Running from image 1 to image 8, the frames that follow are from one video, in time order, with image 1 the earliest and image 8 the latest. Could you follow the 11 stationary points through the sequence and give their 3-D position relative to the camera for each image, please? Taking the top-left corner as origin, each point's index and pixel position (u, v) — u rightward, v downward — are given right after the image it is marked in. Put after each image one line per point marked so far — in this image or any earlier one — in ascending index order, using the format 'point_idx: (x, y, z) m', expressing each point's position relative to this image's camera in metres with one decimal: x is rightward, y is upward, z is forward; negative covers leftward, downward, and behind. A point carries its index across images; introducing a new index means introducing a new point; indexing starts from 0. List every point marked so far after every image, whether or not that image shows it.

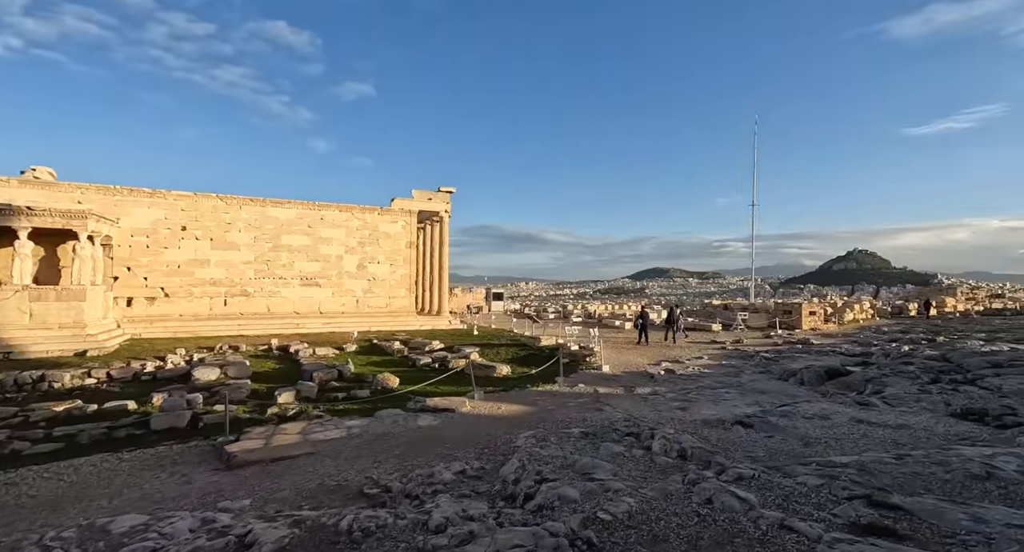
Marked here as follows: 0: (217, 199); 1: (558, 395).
0: (-11.6, +3.1, +20.0) m
1: (+0.7, -1.9, +8.1) m
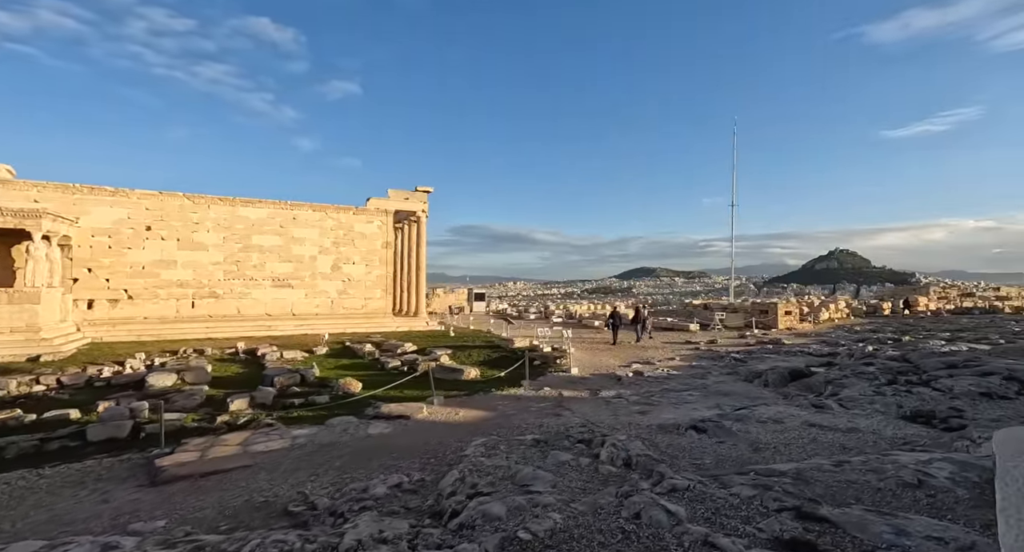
0: (-12.6, +3.0, +19.5) m
1: (+0.1, -1.9, +8.0) m
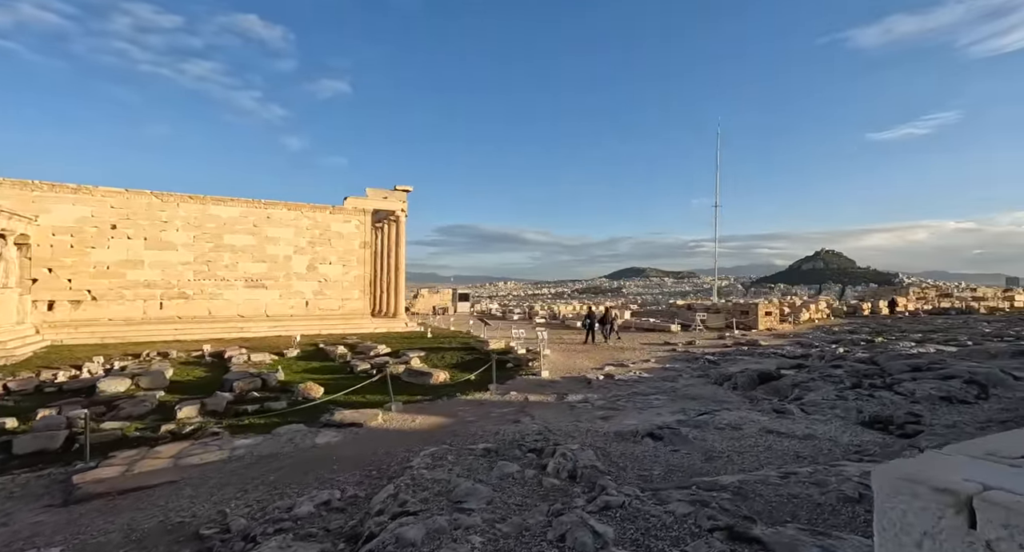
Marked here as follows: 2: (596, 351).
0: (-13.5, +3.0, +19.0) m
1: (-0.4, -2.0, +7.8) m
2: (+3.0, -2.6, +17.6) m
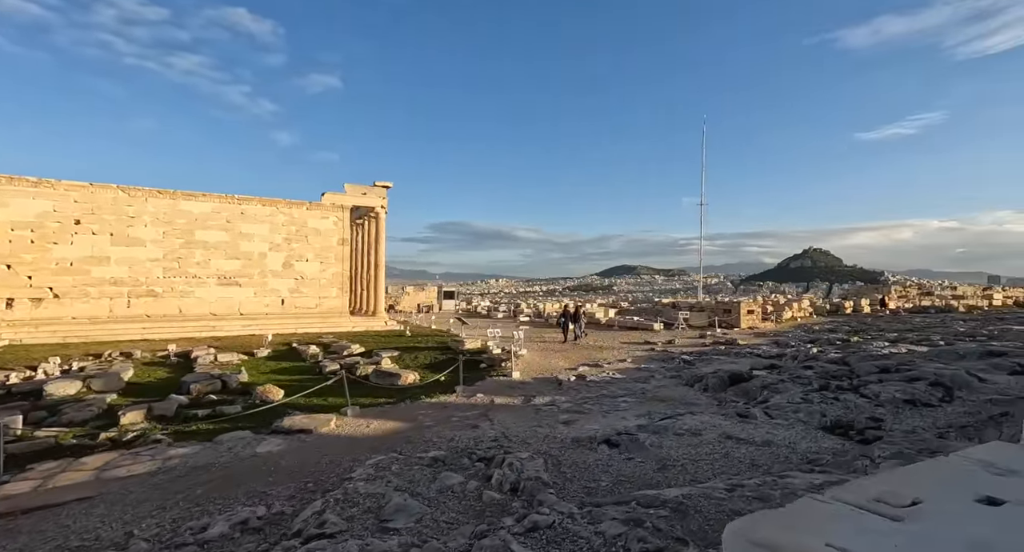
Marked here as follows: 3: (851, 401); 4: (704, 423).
0: (-14.3, +3.1, +18.4) m
1: (-1.0, -2.0, +7.6) m
2: (+2.2, -2.5, +17.4) m
3: (+4.4, -1.6, +6.6) m
4: (+2.2, -1.7, +5.9) m
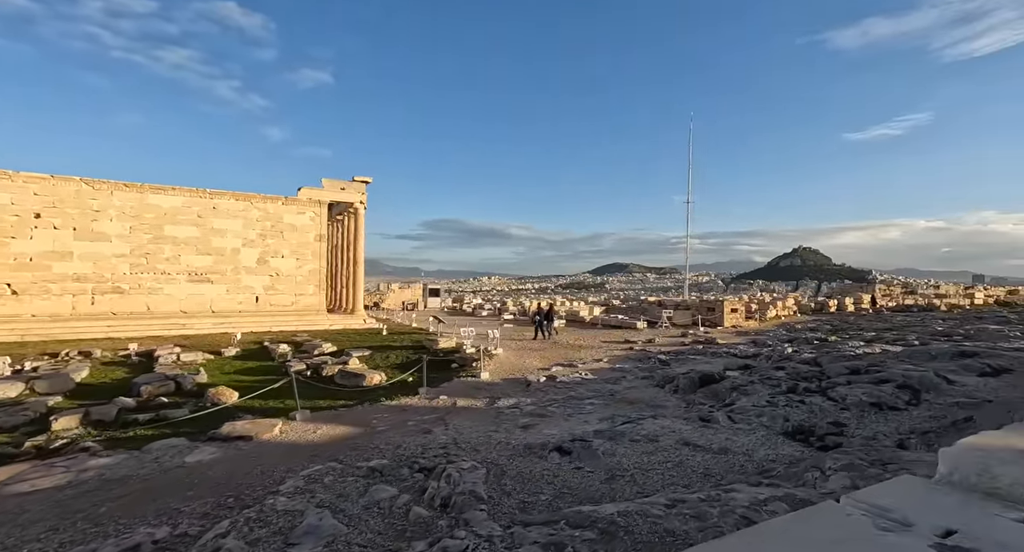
0: (-15.0, +3.2, +17.8) m
1: (-1.6, -1.9, +7.3) m
2: (+1.4, -2.5, +17.2) m
3: (+3.8, -1.6, +6.4) m
4: (+1.7, -1.7, +5.7) m
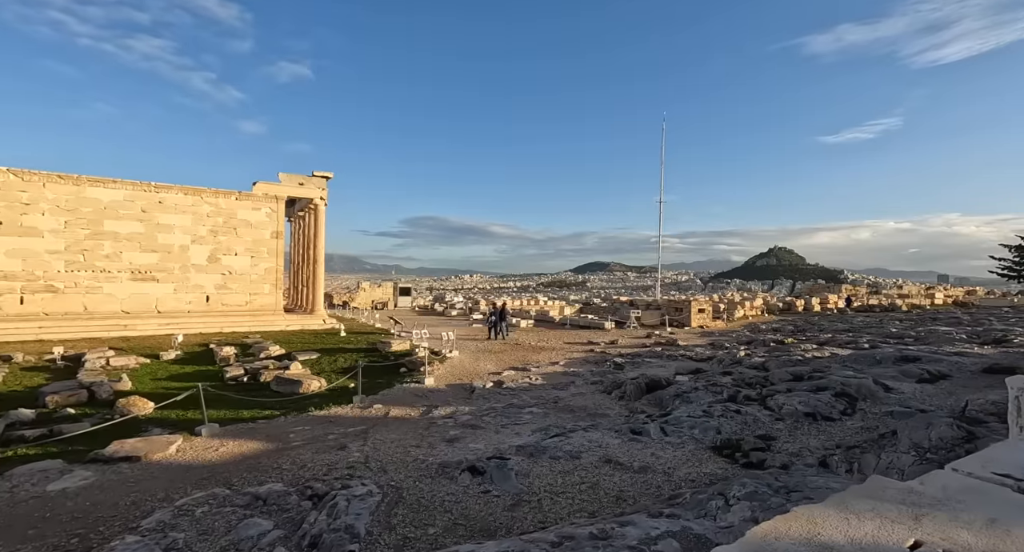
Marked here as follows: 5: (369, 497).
0: (-16.4, +3.3, +16.7) m
1: (-2.5, -2.0, +6.9) m
2: (0.0, -2.5, +16.9) m
3: (+2.9, -1.7, +6.3) m
4: (+0.9, -1.8, +5.5) m
5: (-1.1, -1.7, +3.9) m
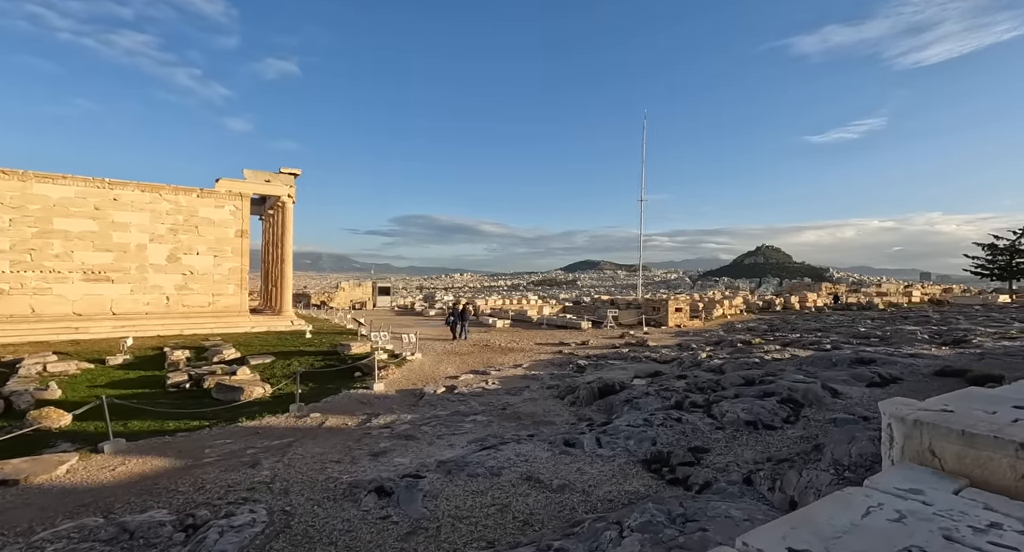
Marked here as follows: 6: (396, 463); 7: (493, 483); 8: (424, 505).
0: (-17.5, +3.3, +15.9) m
1: (-3.3, -2.0, +6.5) m
2: (-1.1, -2.5, +16.6) m
3: (+2.1, -1.8, +6.0) m
4: (+0.1, -1.8, +5.2) m
5: (-1.8, -1.7, +3.6) m
6: (-1.2, -1.9, +5.3) m
7: (-0.2, -1.8, +4.4) m
8: (-0.7, -1.8, +4.0) m
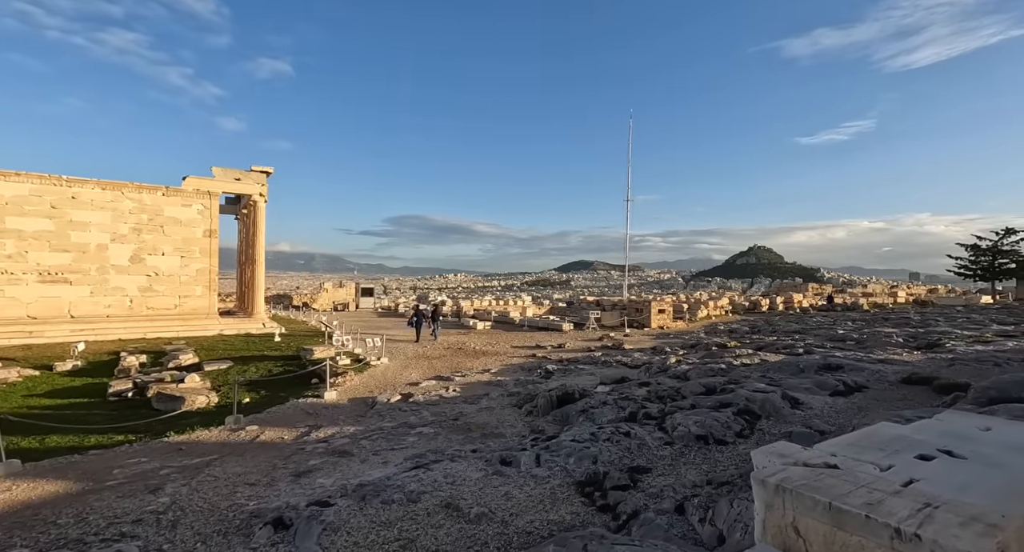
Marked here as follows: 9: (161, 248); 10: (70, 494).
0: (-18.4, +3.2, +15.1) m
1: (-4.0, -2.1, +6.0) m
2: (-2.1, -2.6, +16.2) m
3: (+1.4, -1.8, +5.7) m
4: (-0.6, -1.9, +4.8) m
5: (-2.5, -1.8, +3.1) m
6: (-1.9, -2.0, +4.9) m
7: (-0.8, -1.9, +4.0) m
8: (-1.3, -1.9, +3.6) m
9: (-13.8, +1.0, +19.7) m
10: (-4.1, -2.0, +4.8) m
